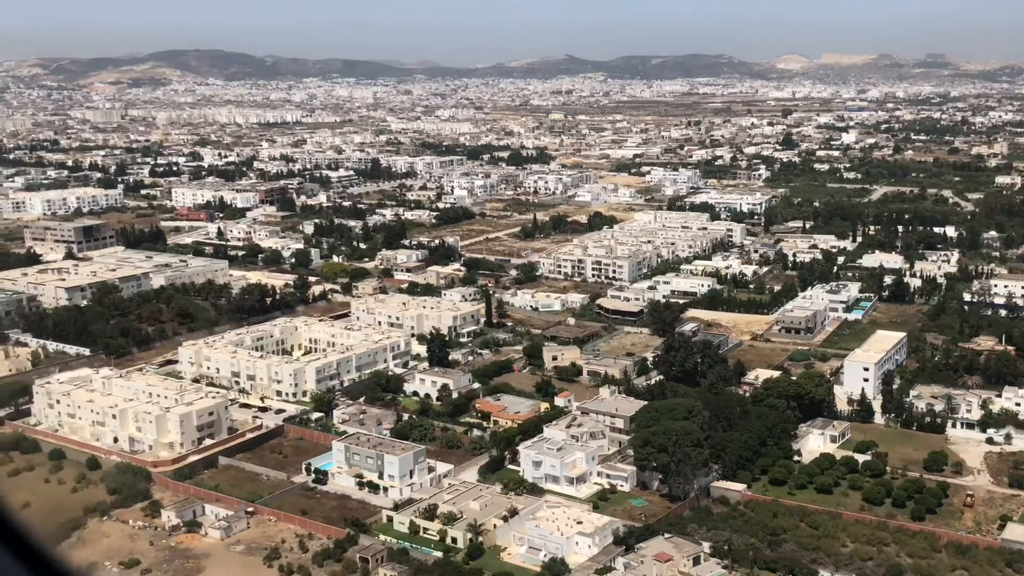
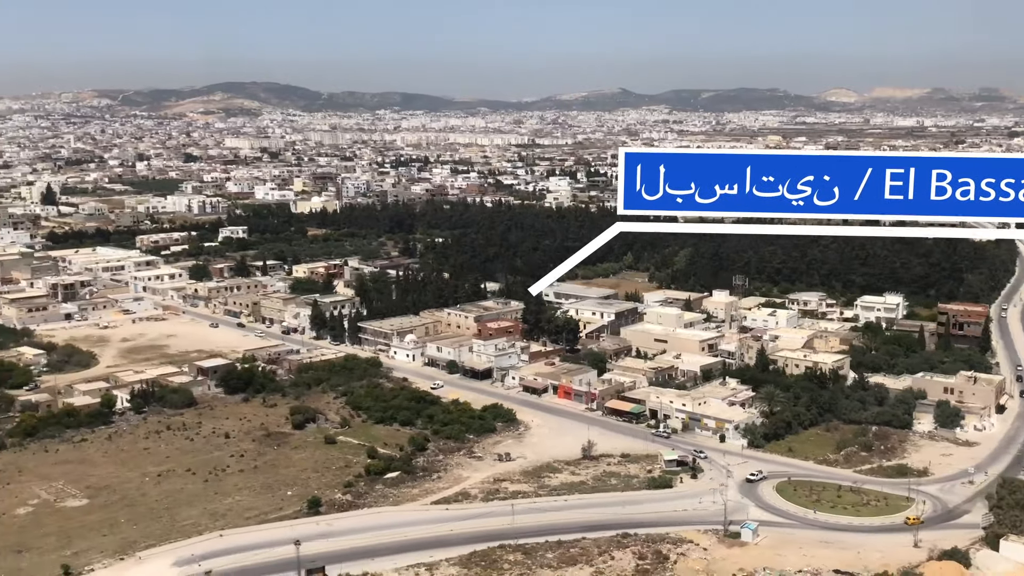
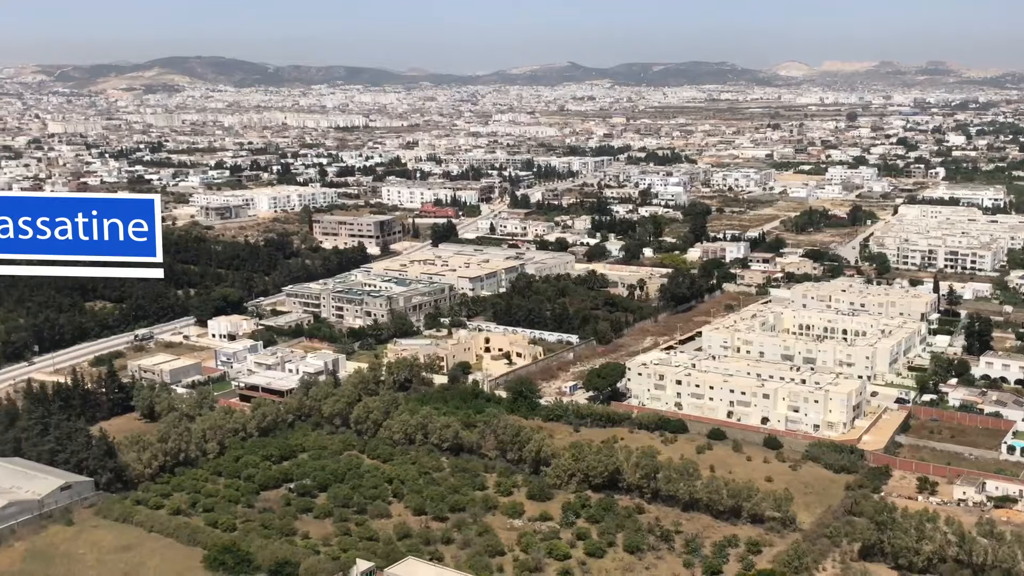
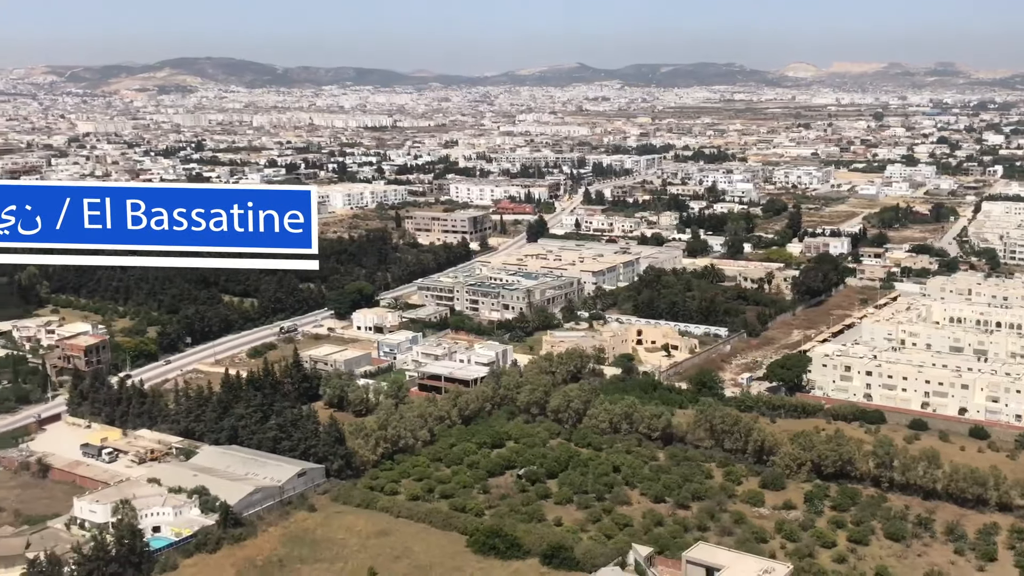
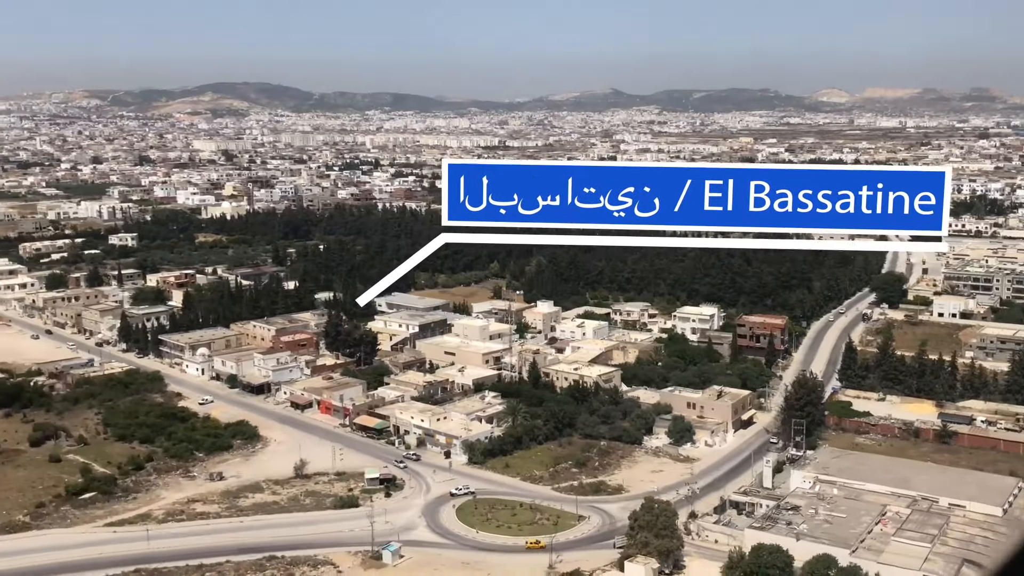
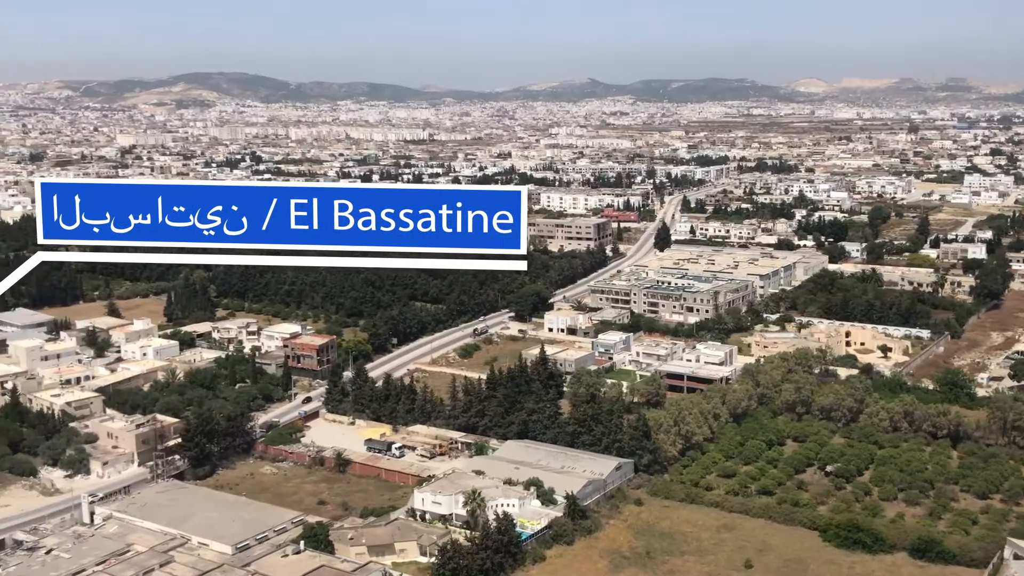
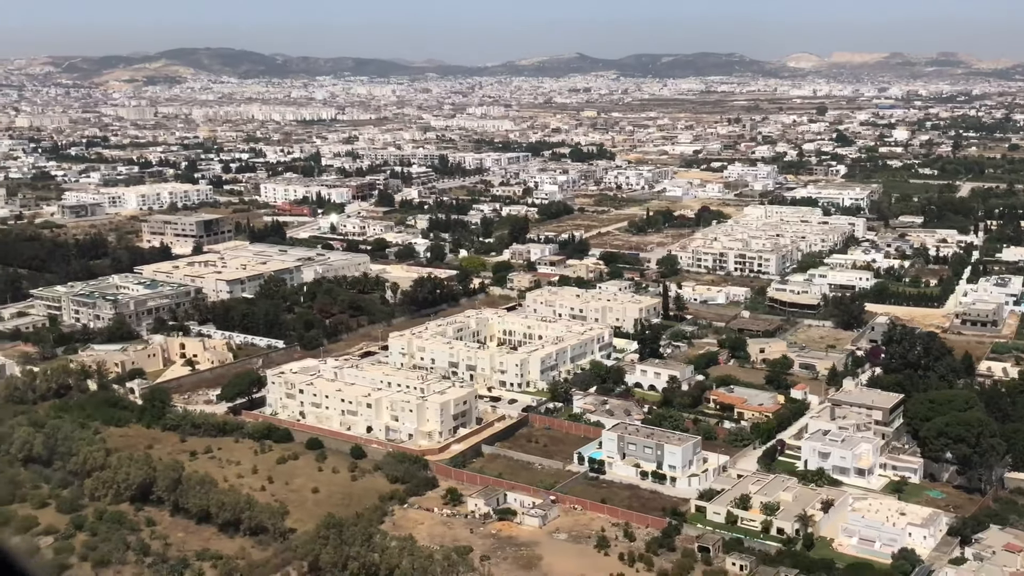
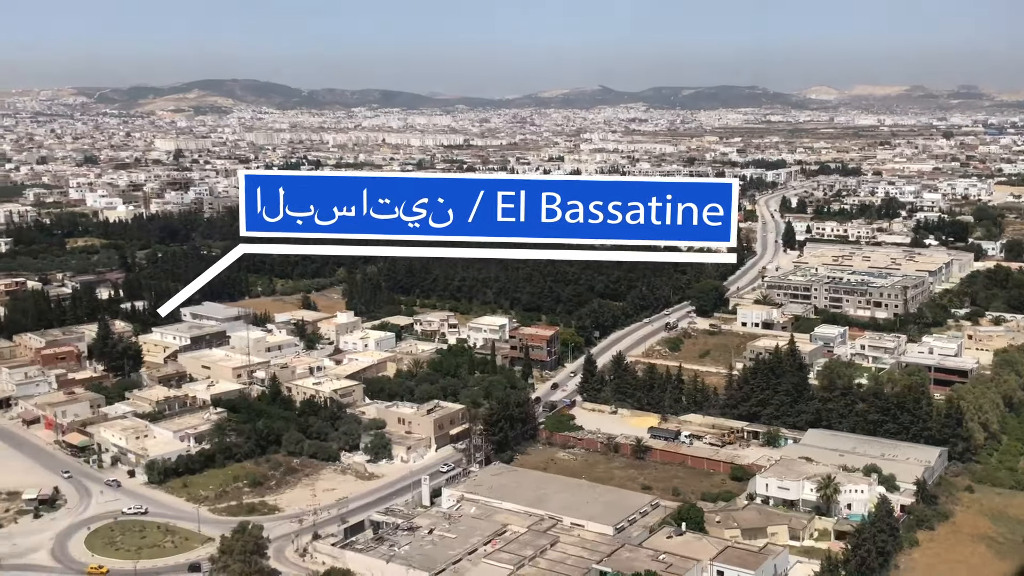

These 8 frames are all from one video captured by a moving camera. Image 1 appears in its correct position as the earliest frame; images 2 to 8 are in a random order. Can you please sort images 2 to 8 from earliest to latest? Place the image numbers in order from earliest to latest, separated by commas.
7, 3, 4, 6, 8, 5, 2
